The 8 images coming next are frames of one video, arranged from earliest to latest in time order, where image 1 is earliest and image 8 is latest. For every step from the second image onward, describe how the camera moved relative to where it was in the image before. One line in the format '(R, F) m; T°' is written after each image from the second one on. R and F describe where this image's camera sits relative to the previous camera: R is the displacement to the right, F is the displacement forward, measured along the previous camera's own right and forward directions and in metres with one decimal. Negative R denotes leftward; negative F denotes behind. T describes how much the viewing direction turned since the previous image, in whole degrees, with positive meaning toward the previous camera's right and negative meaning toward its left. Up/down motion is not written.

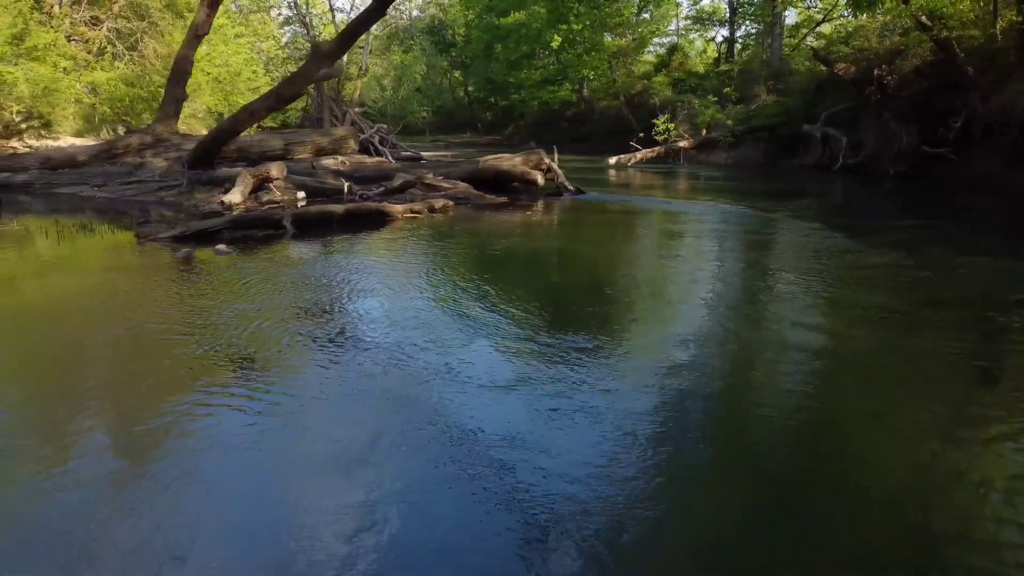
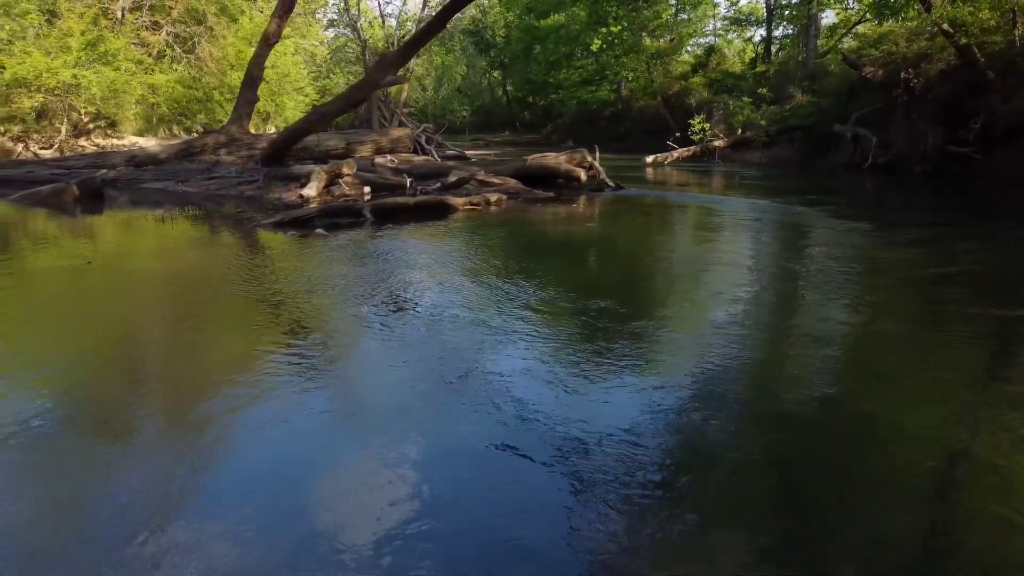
(-0.1, -0.5) m; -3°
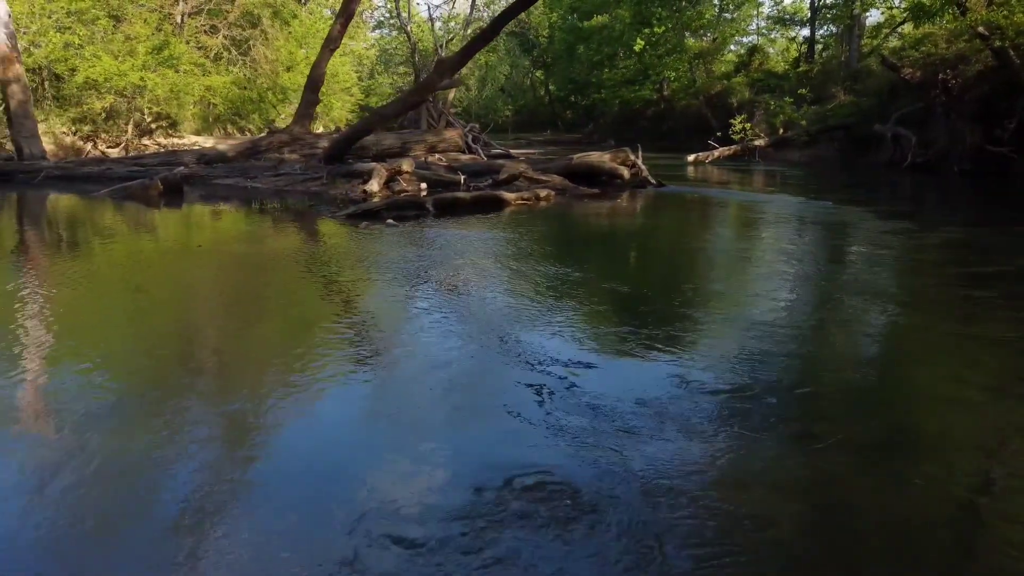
(-0.1, -0.4) m; -3°
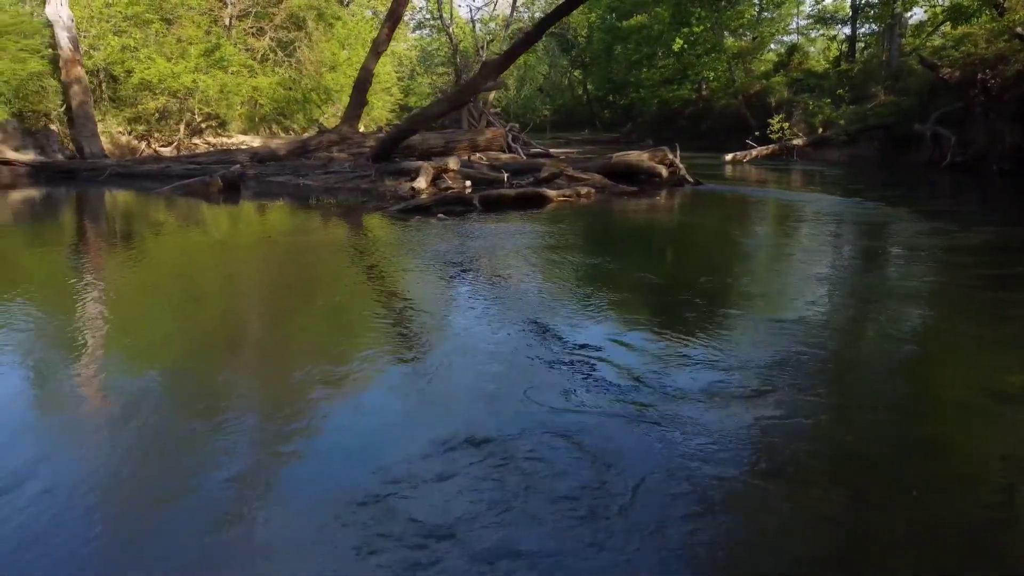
(0.0, -0.2) m; -3°
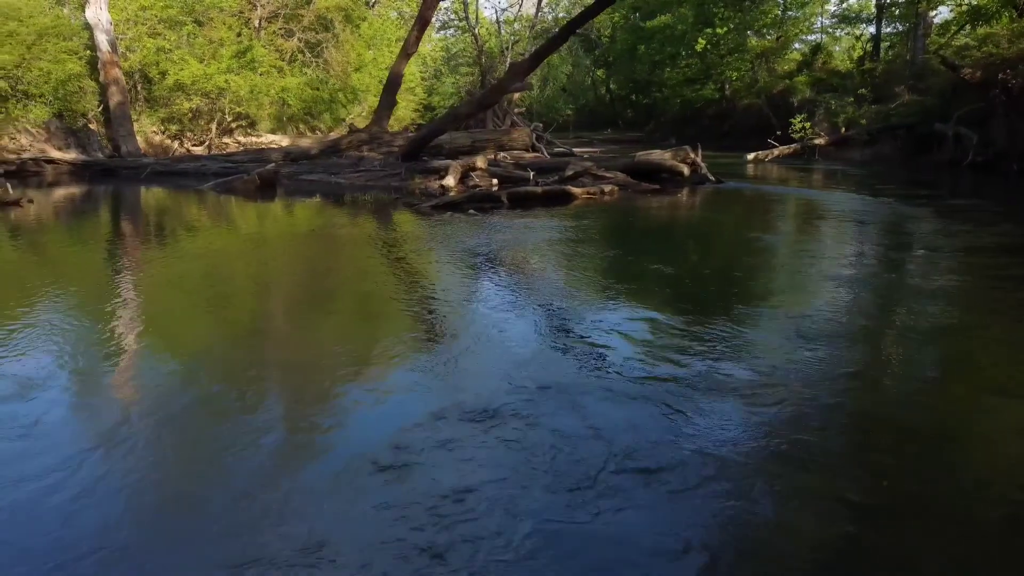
(0.0, -0.2) m; -2°
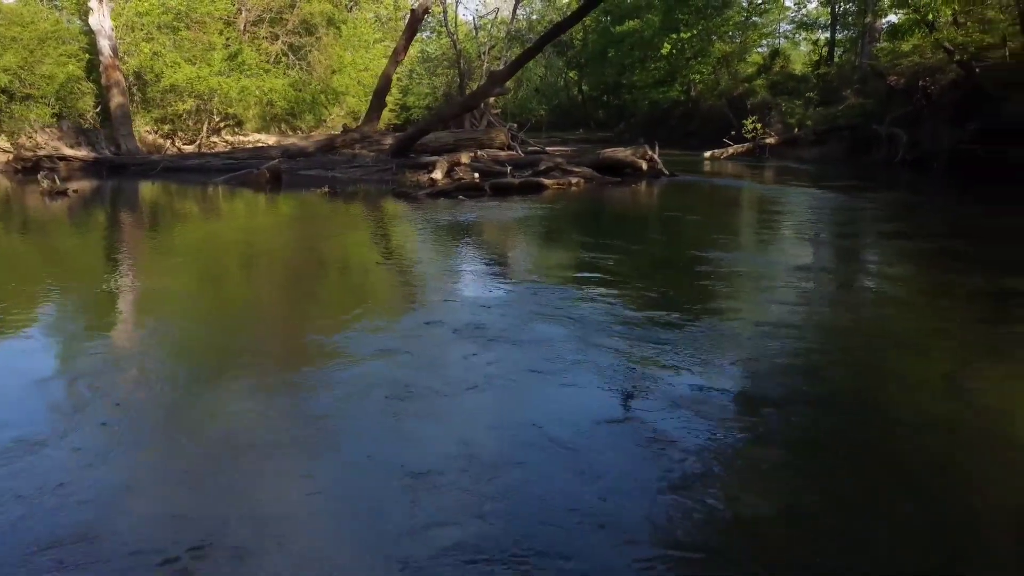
(0.0, -1.0) m; +2°
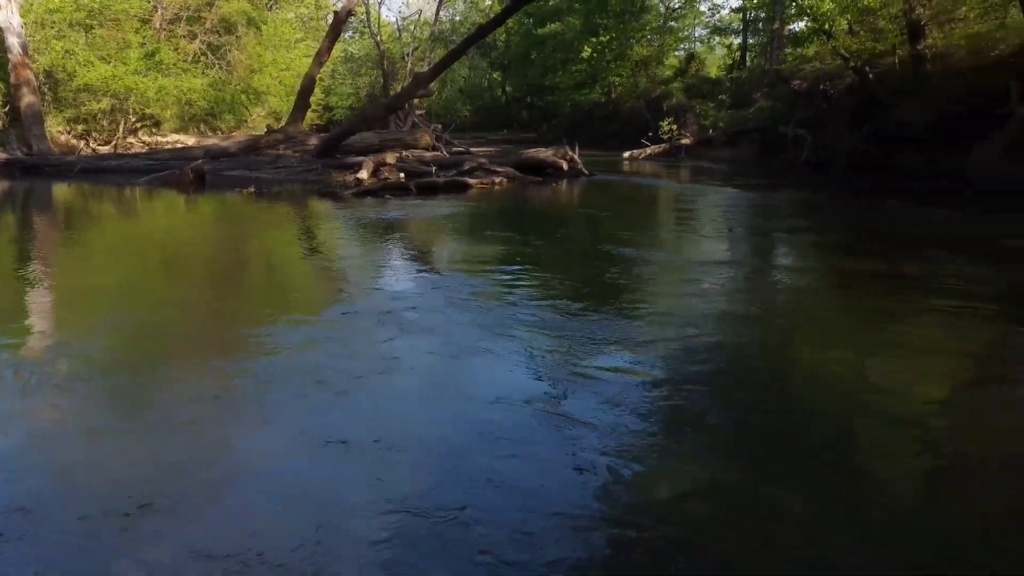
(0.0, -0.3) m; +5°
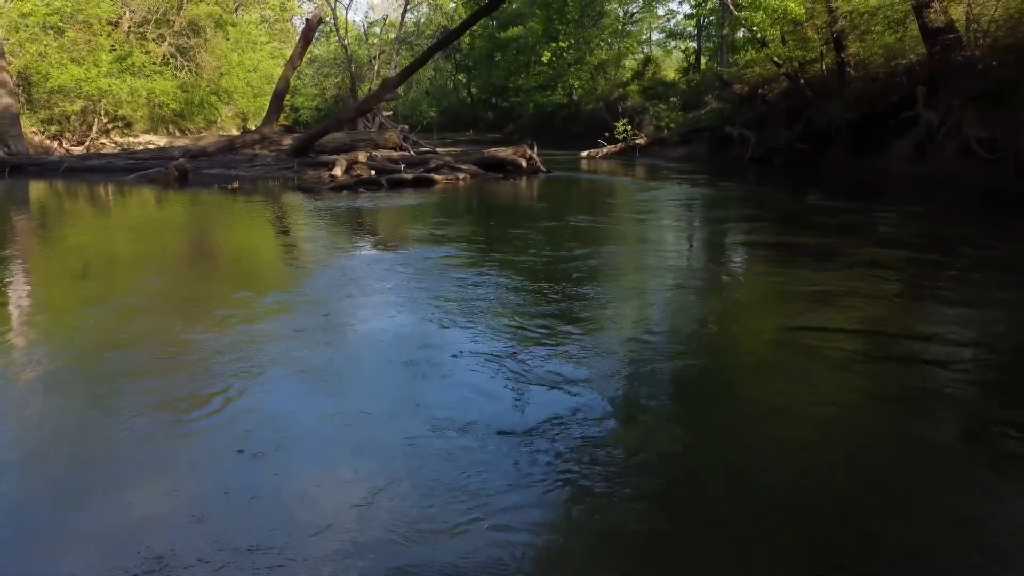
(+0.1, -0.8) m; +2°
